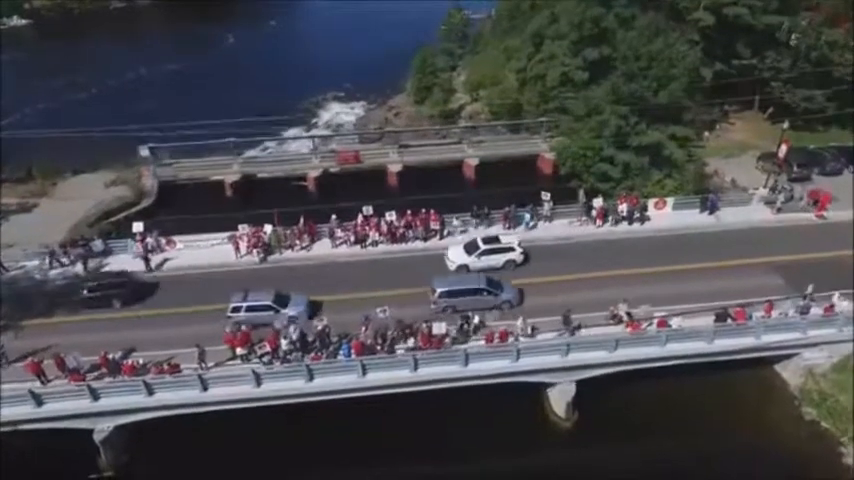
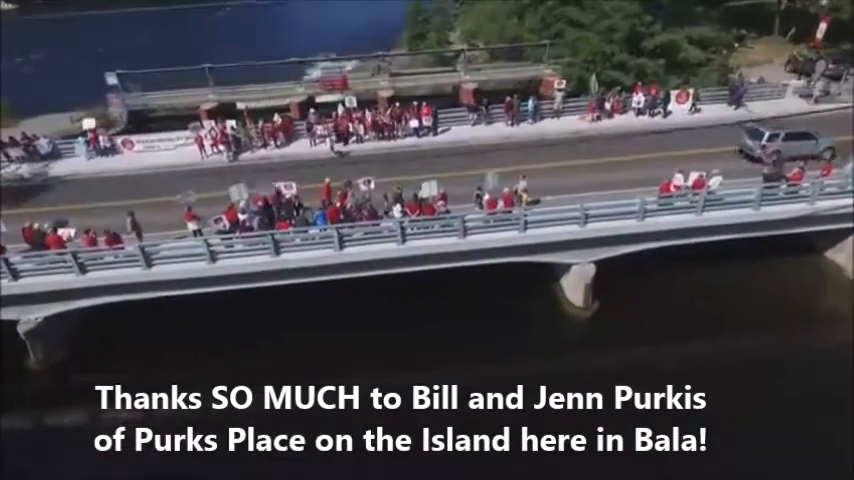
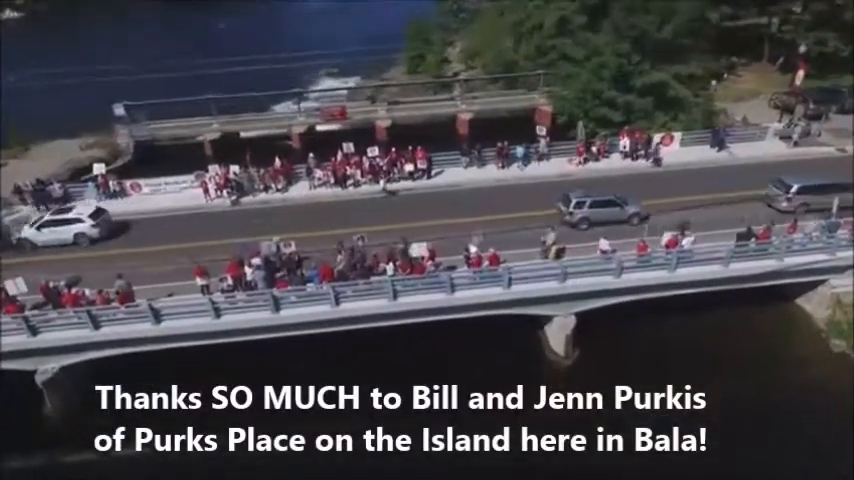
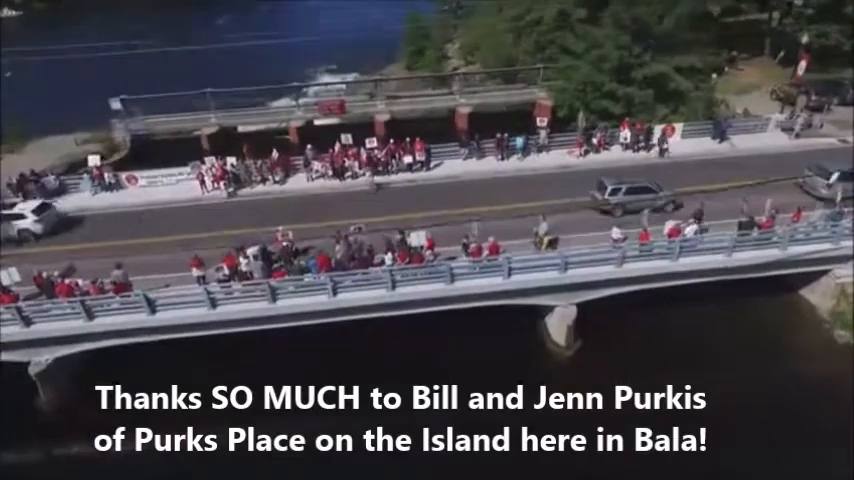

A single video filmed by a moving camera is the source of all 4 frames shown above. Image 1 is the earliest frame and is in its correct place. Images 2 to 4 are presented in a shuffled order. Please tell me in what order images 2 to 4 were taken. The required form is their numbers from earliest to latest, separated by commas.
3, 4, 2
